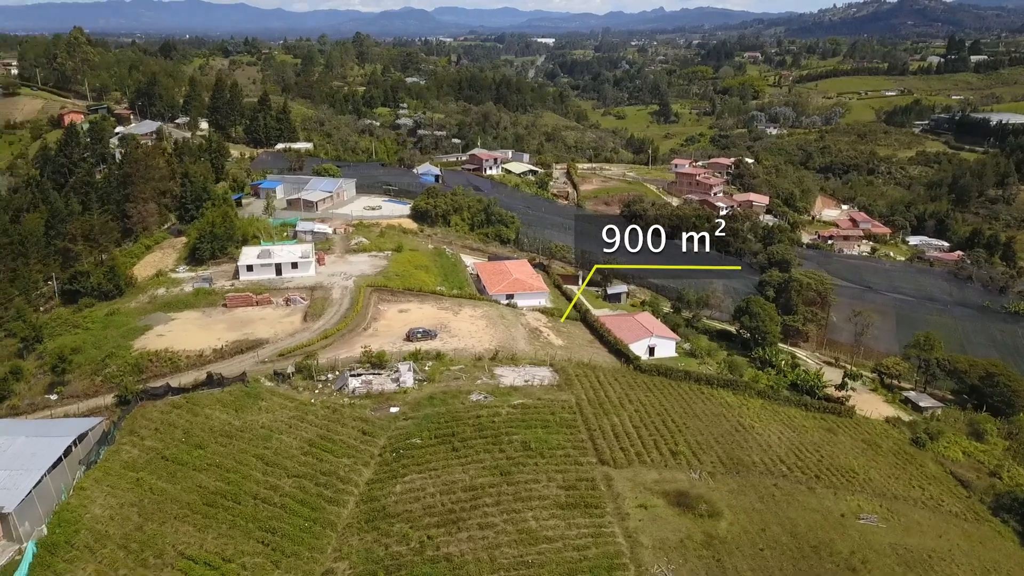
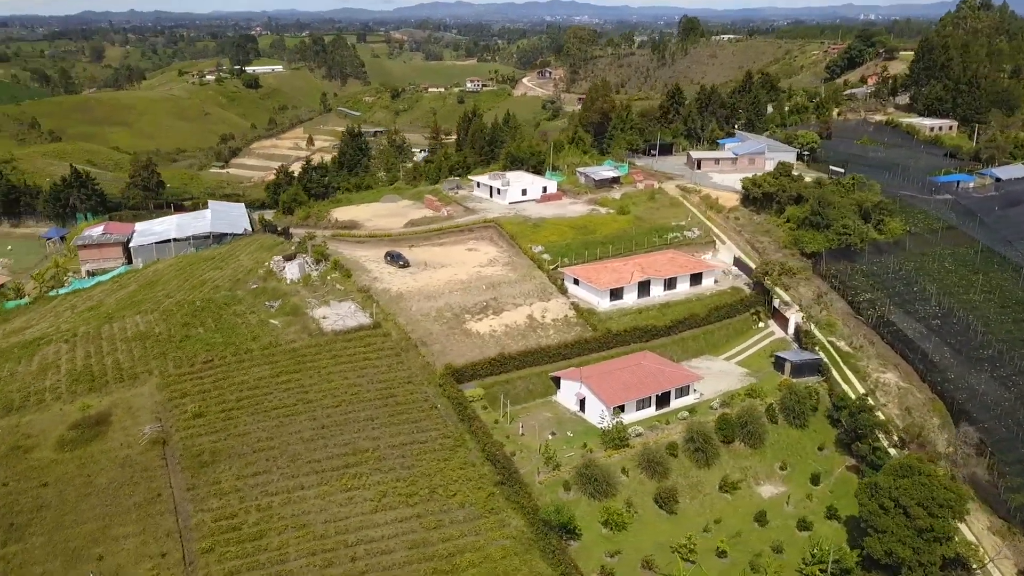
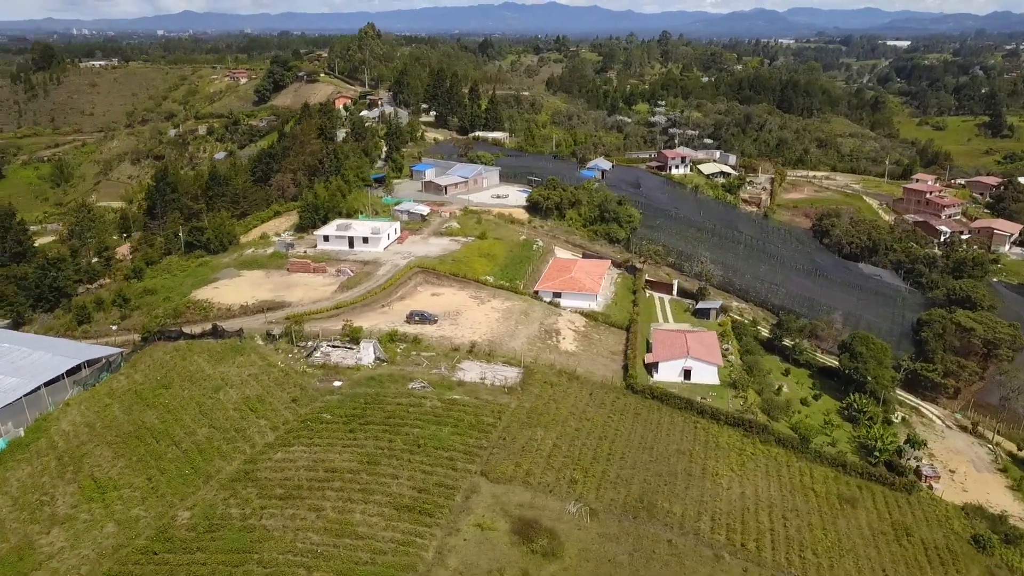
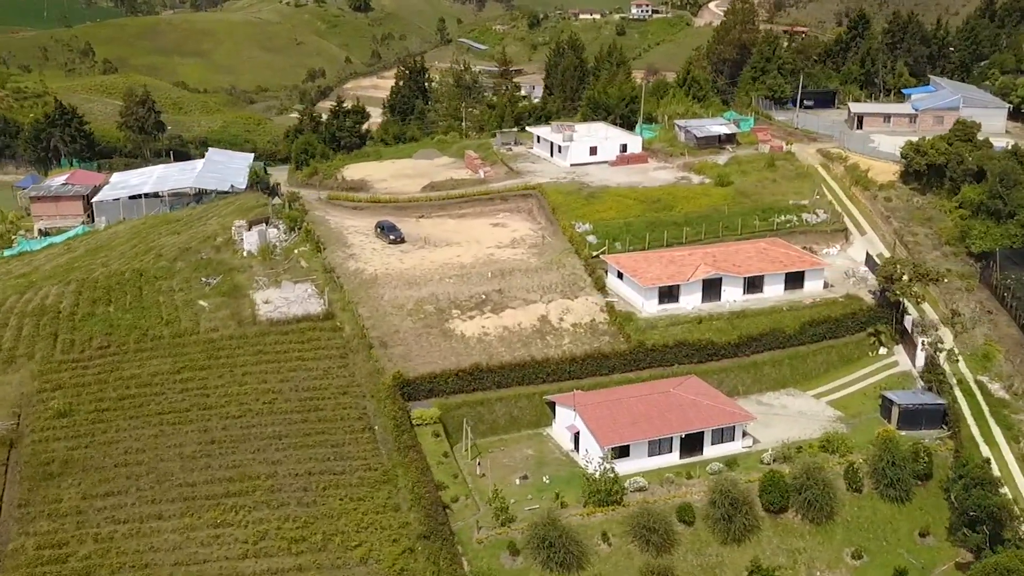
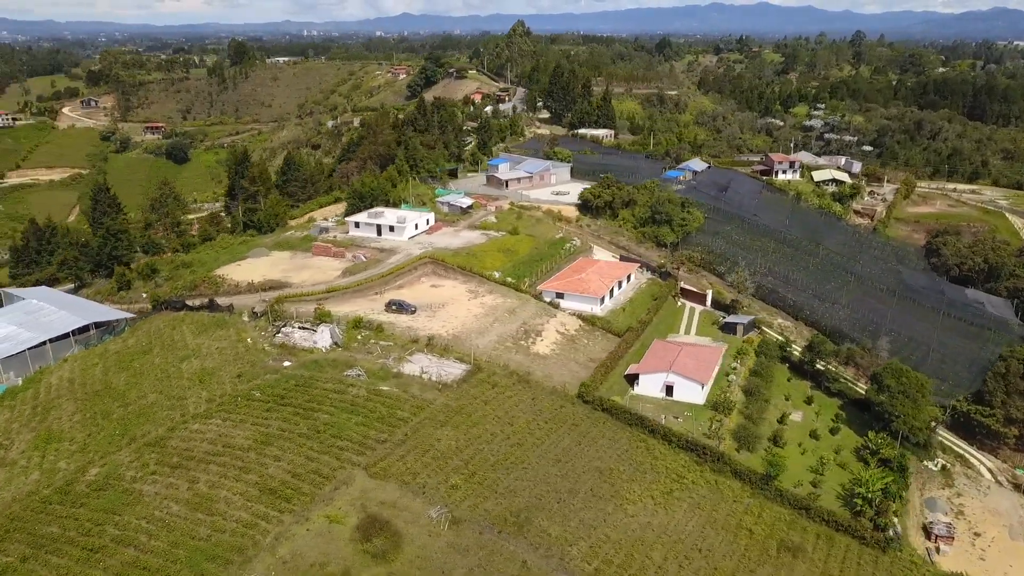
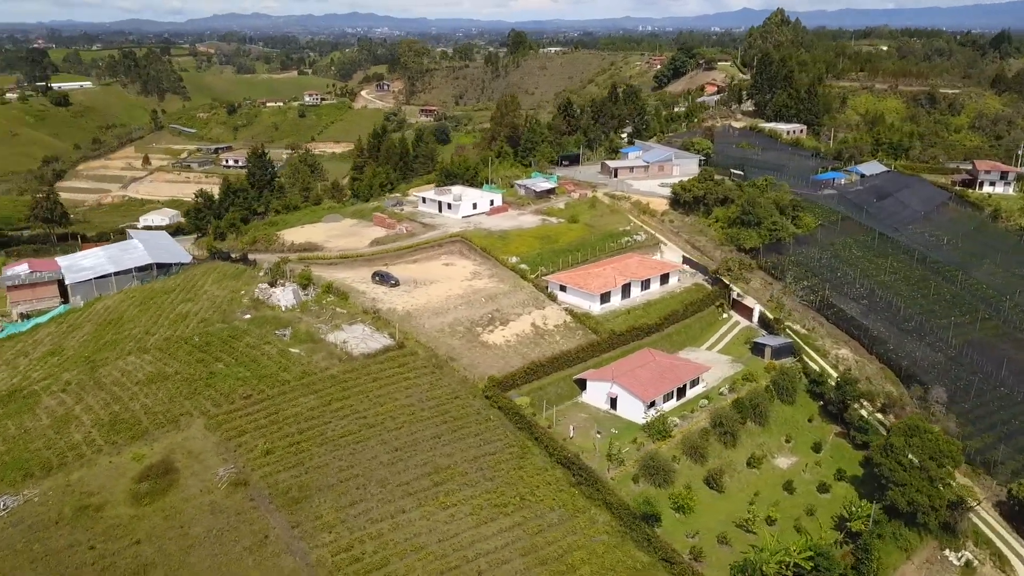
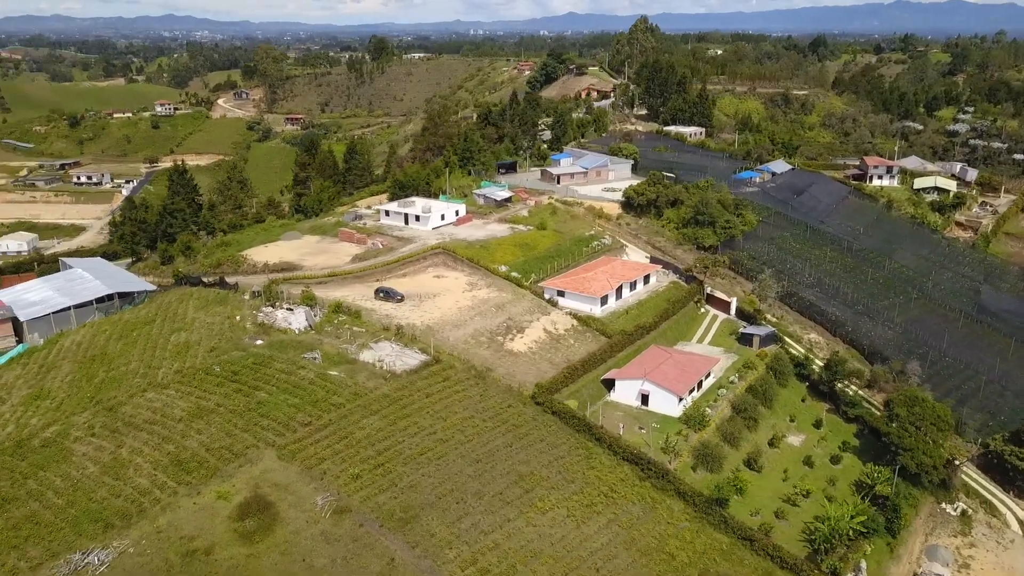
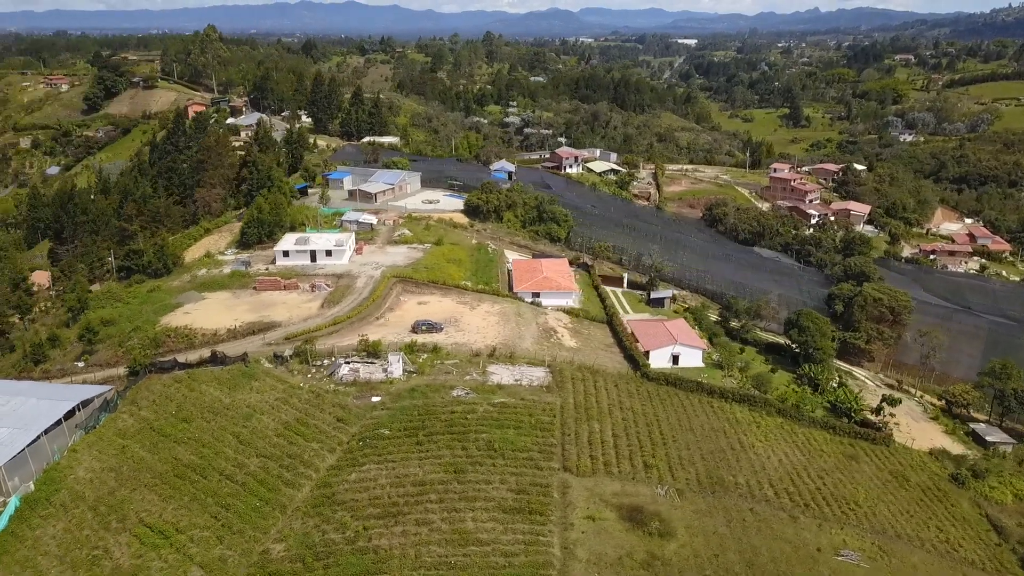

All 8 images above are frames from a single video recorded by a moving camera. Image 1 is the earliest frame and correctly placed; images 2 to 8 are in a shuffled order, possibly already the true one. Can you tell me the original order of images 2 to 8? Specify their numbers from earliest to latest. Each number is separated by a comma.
8, 3, 5, 7, 6, 2, 4
